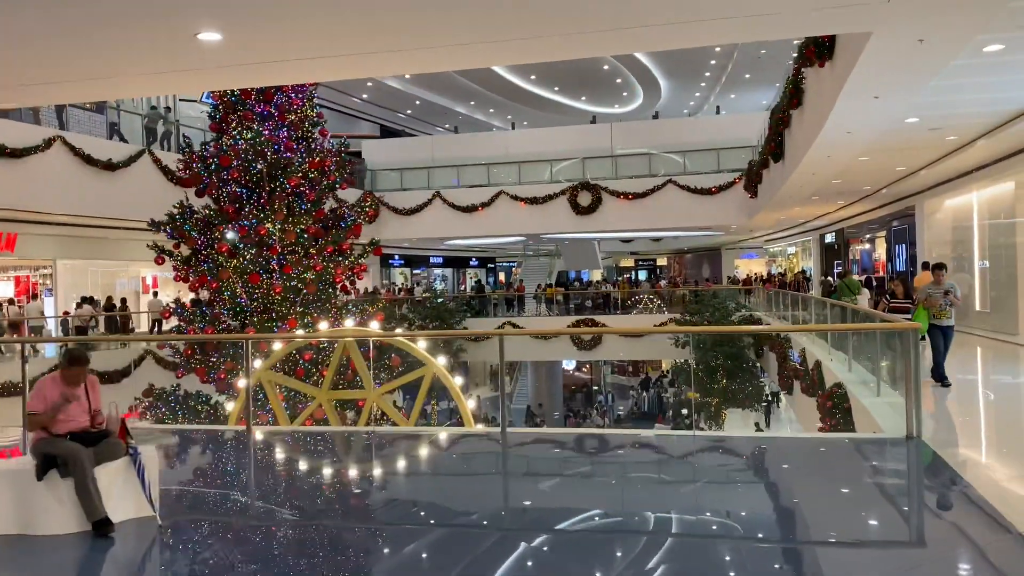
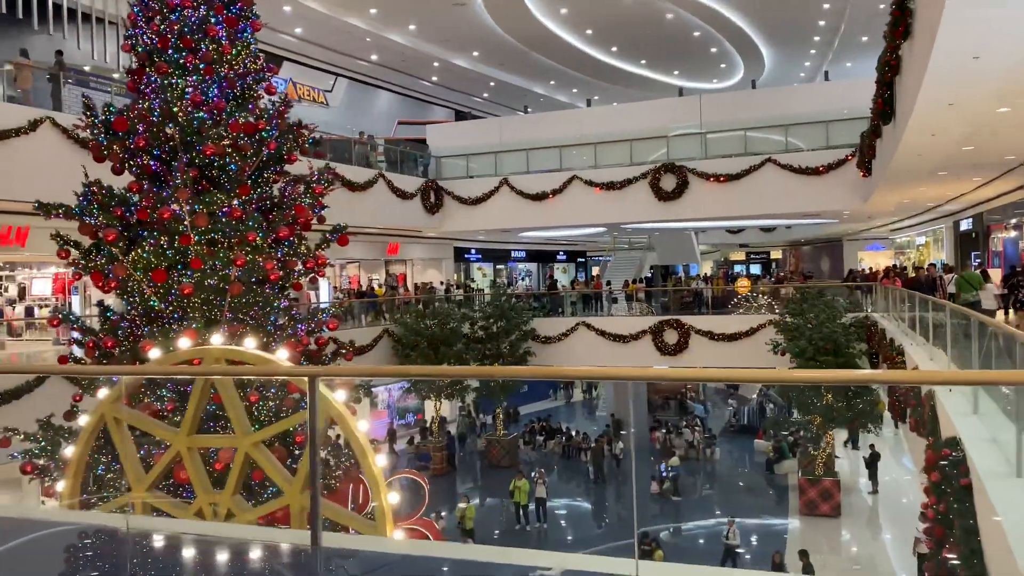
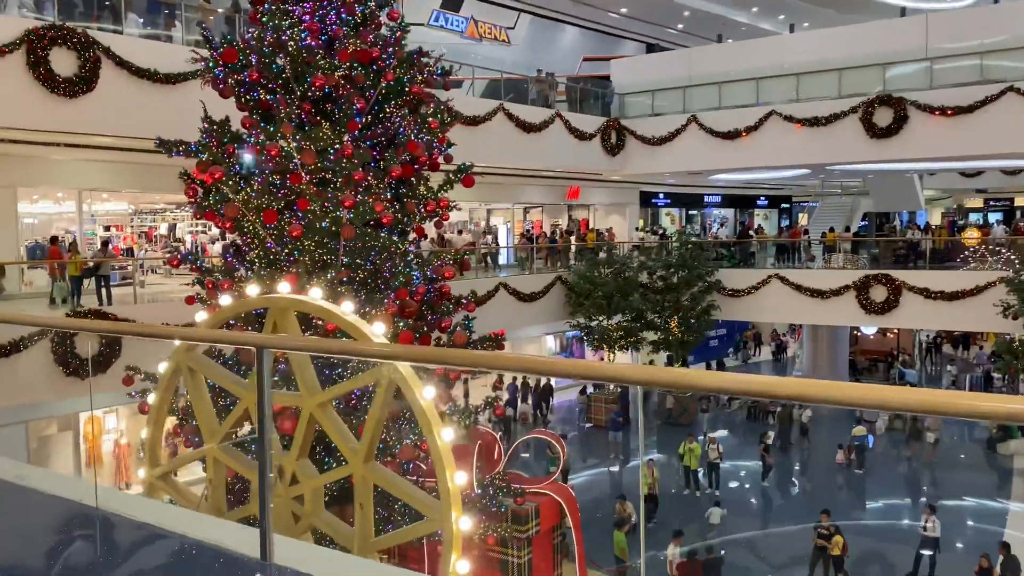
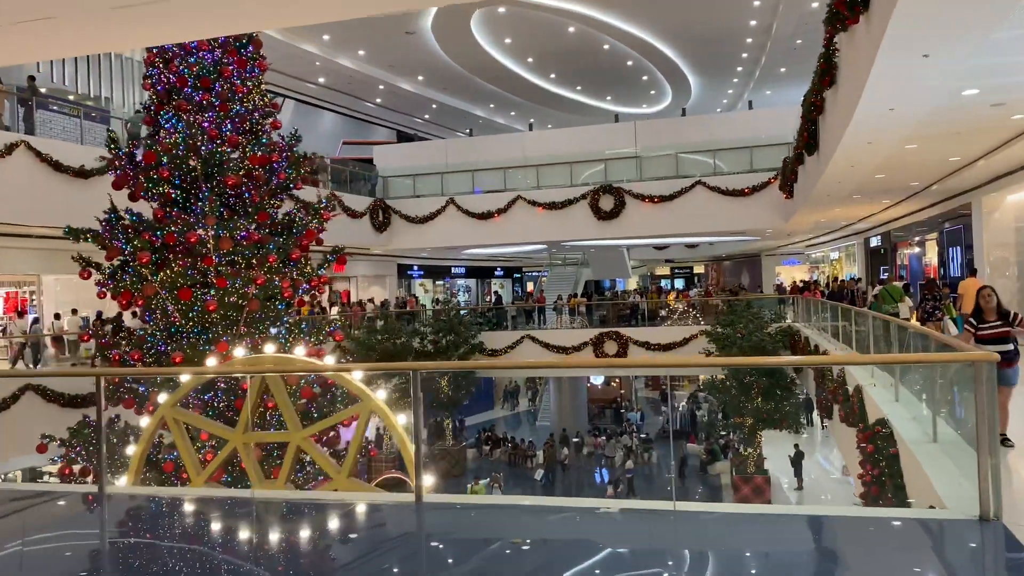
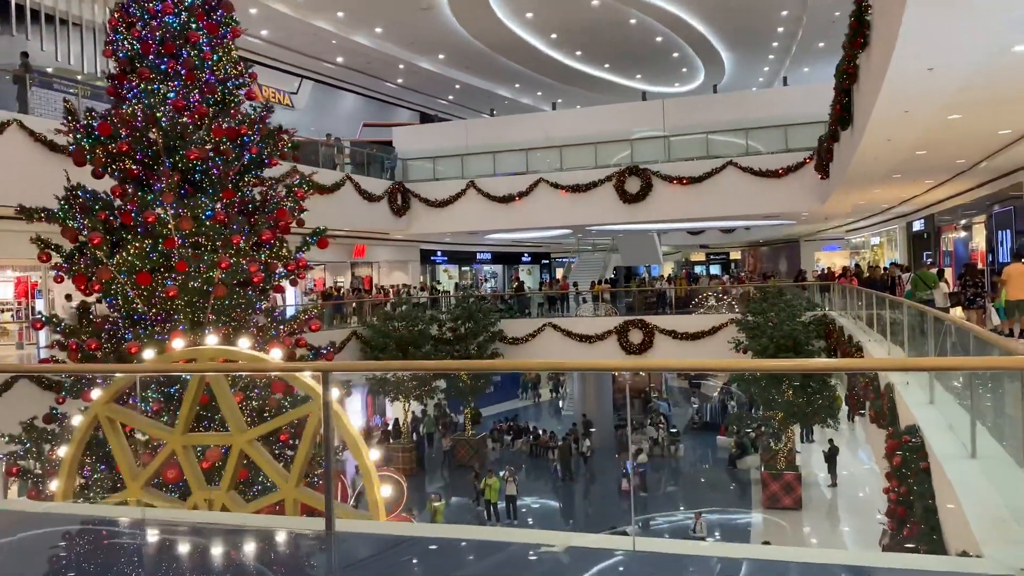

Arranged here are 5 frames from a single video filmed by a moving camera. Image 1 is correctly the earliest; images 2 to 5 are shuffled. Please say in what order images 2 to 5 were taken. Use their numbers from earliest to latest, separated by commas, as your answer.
4, 5, 2, 3
